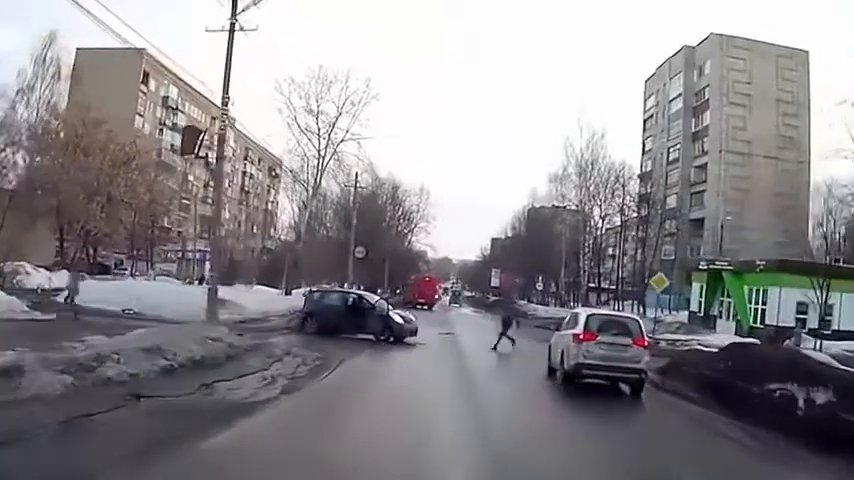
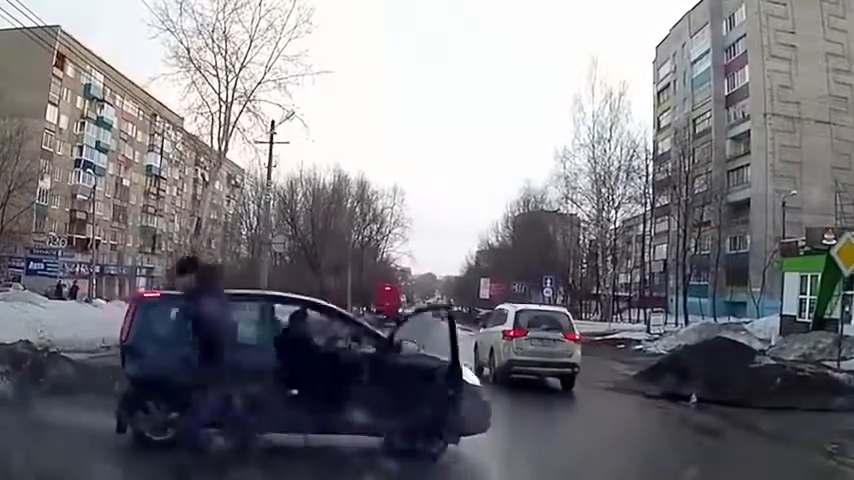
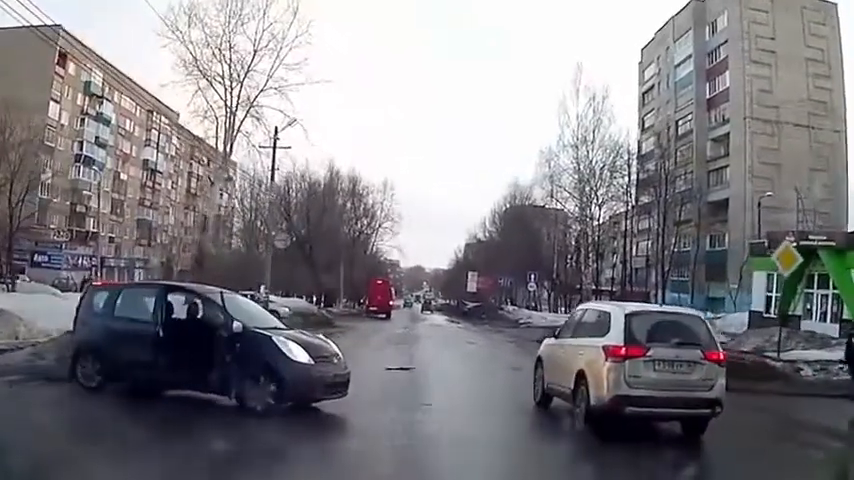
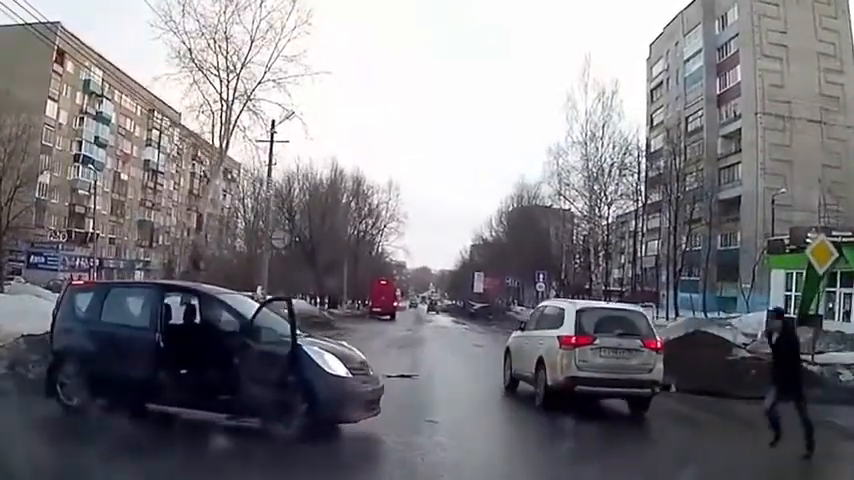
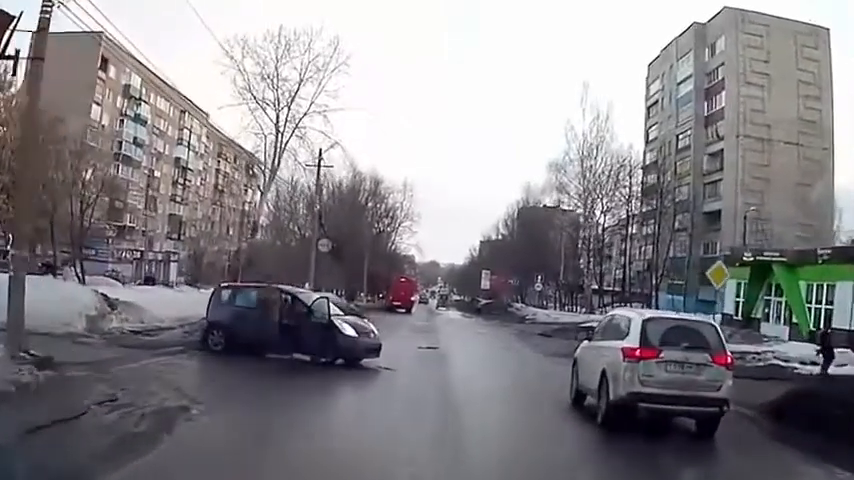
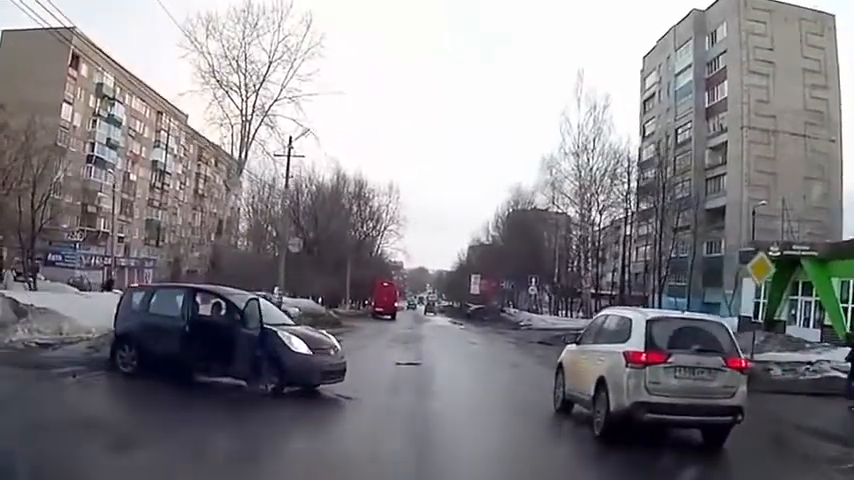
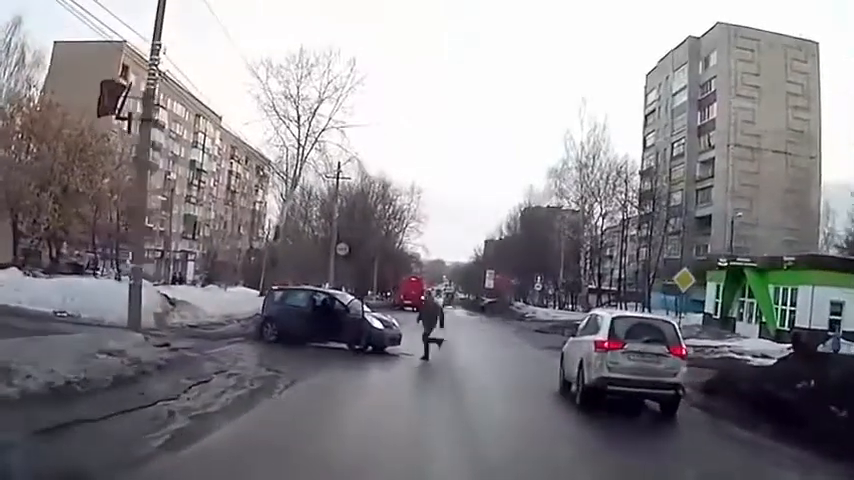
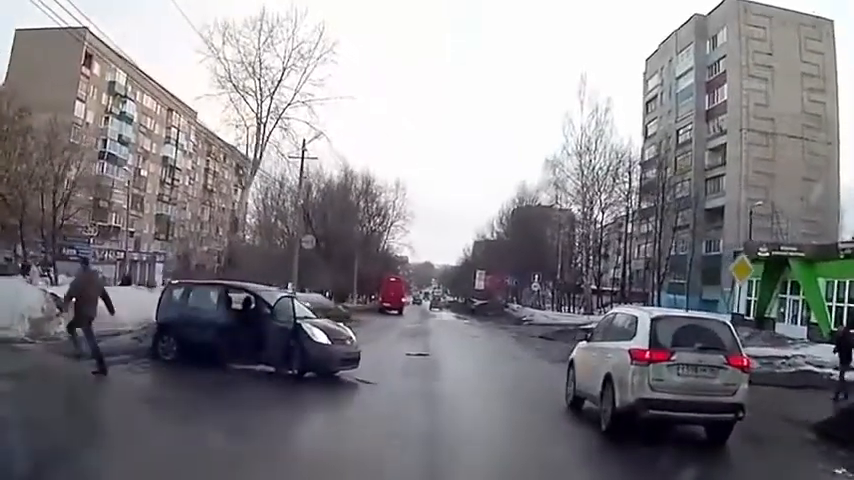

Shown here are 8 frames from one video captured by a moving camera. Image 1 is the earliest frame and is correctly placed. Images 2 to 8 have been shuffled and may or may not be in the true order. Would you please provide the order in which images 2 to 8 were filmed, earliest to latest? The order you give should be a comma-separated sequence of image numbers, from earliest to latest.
7, 5, 8, 6, 3, 4, 2
